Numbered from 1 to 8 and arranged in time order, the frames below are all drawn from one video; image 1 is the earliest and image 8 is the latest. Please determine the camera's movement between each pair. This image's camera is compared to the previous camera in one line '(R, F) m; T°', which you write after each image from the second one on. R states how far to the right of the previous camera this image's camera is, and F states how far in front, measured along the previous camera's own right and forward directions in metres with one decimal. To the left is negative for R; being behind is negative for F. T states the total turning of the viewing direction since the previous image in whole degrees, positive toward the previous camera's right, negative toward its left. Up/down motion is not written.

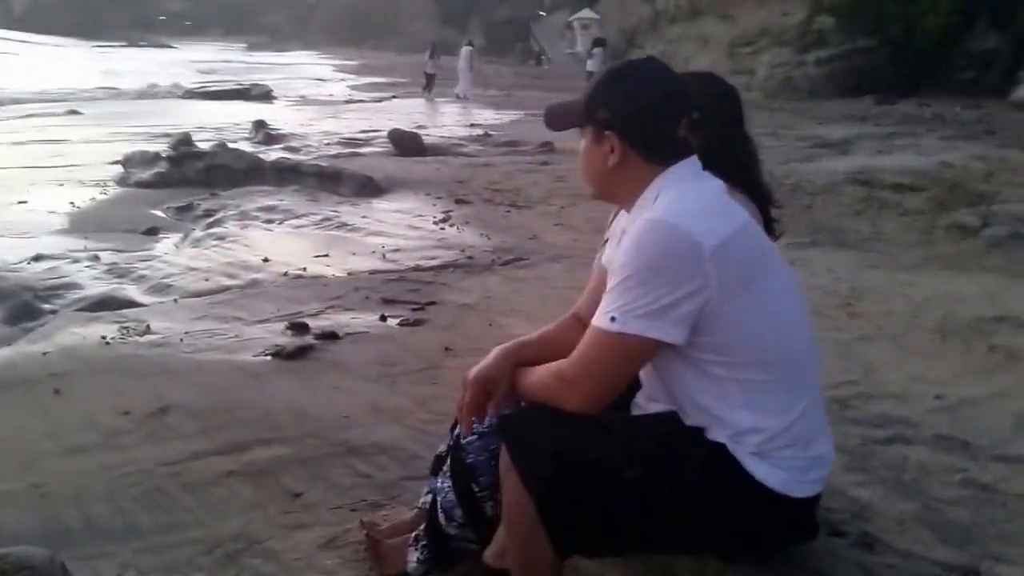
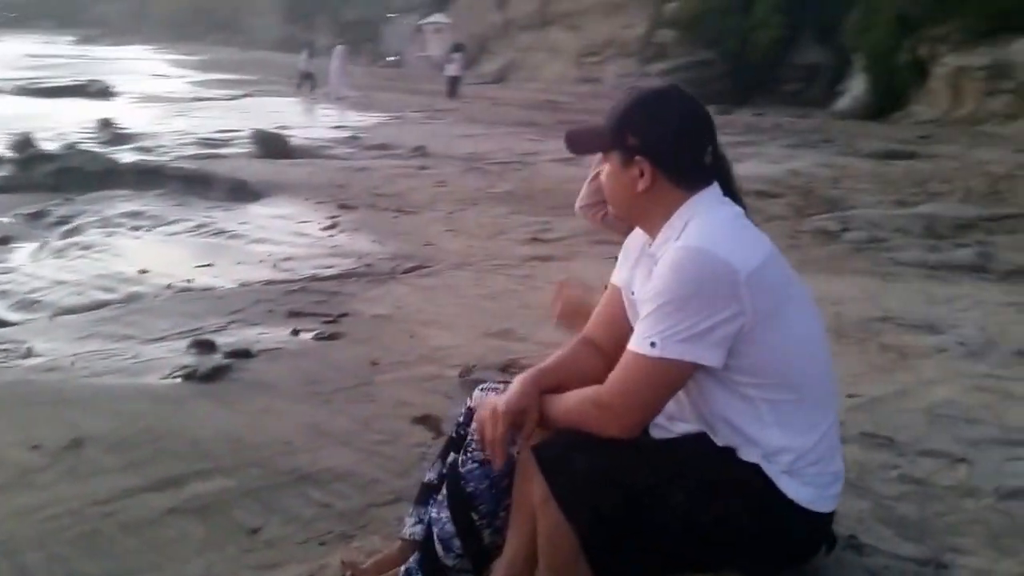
(-0.3, +0.1) m; +9°
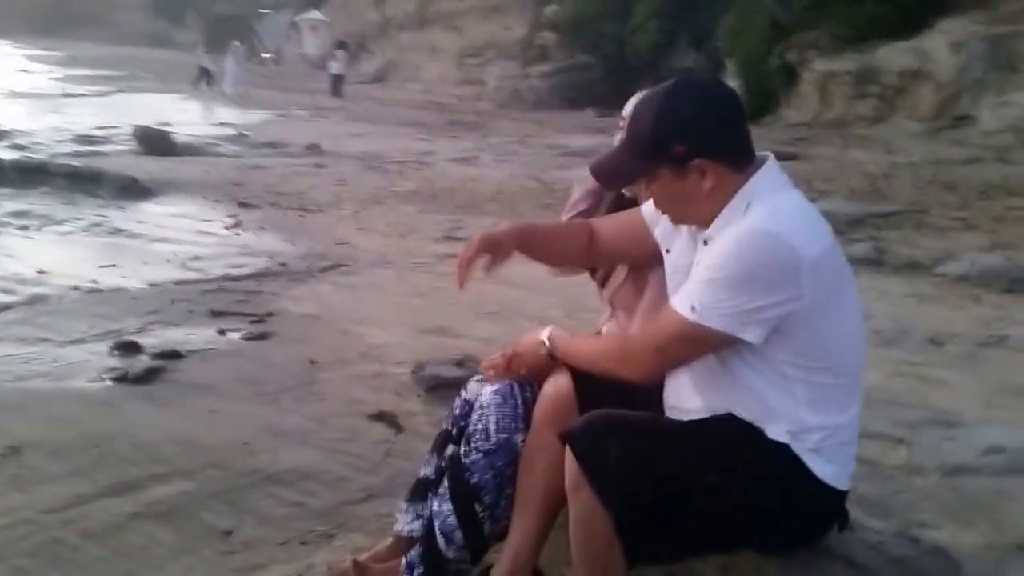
(-0.3, 0.0) m; +8°
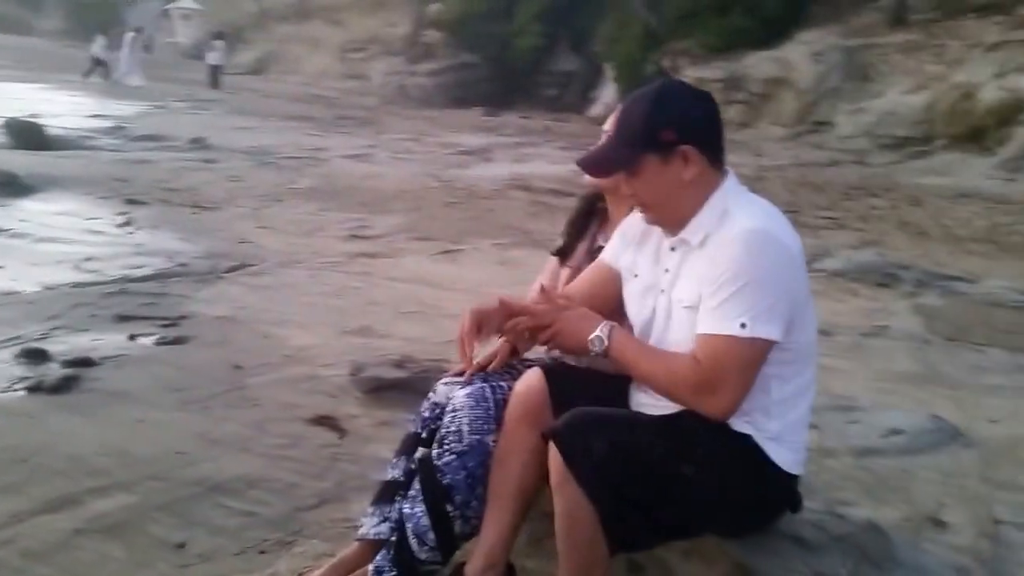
(-0.2, 0.0) m; +7°
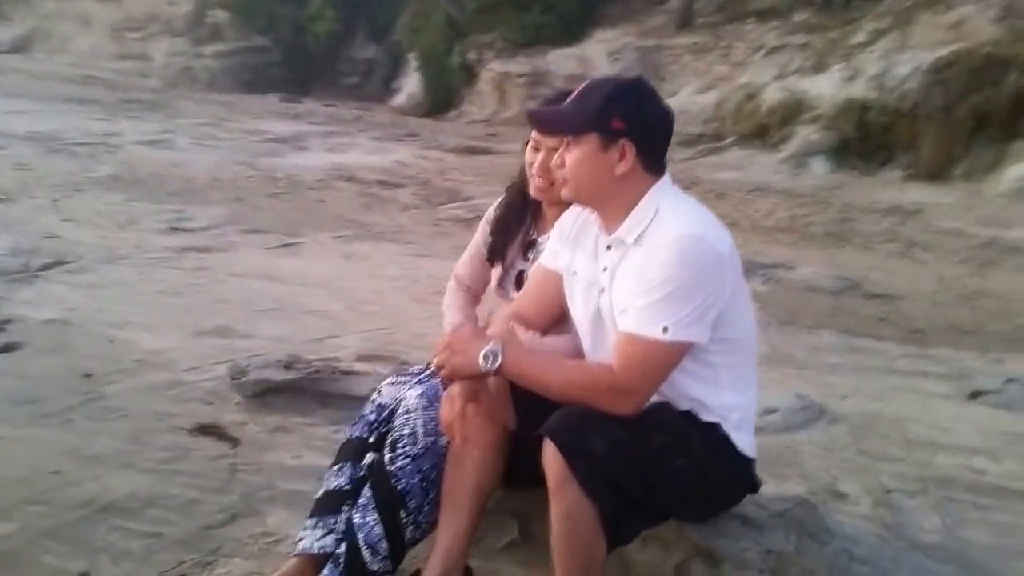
(-0.4, +0.1) m; +13°
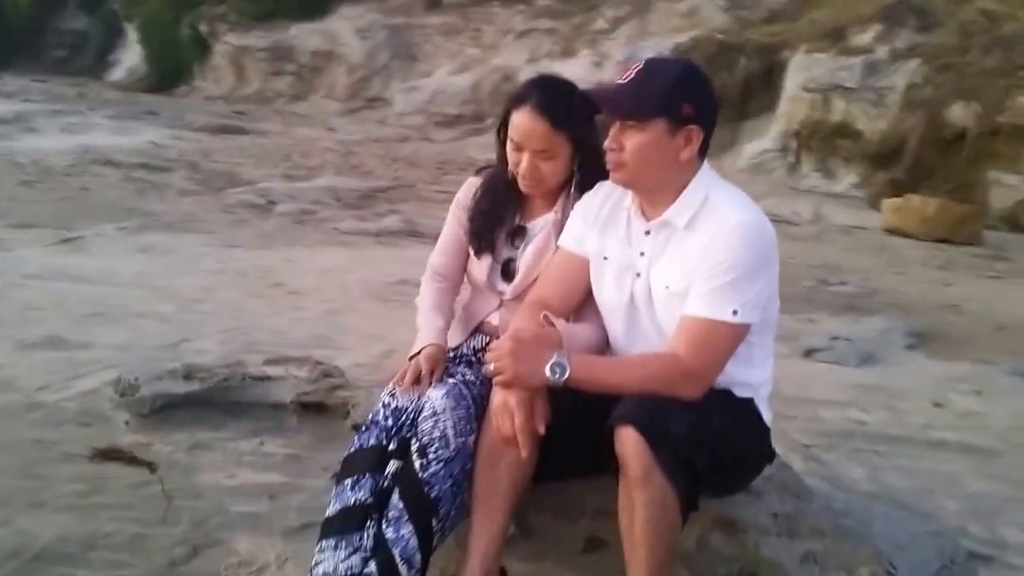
(-0.6, +0.2) m; +17°
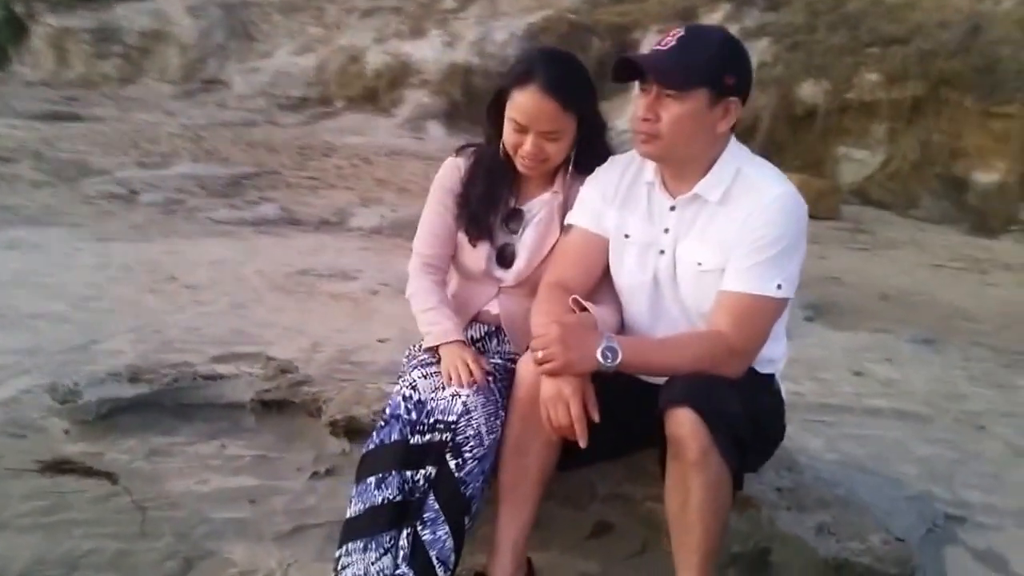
(-0.4, +0.1) m; +10°
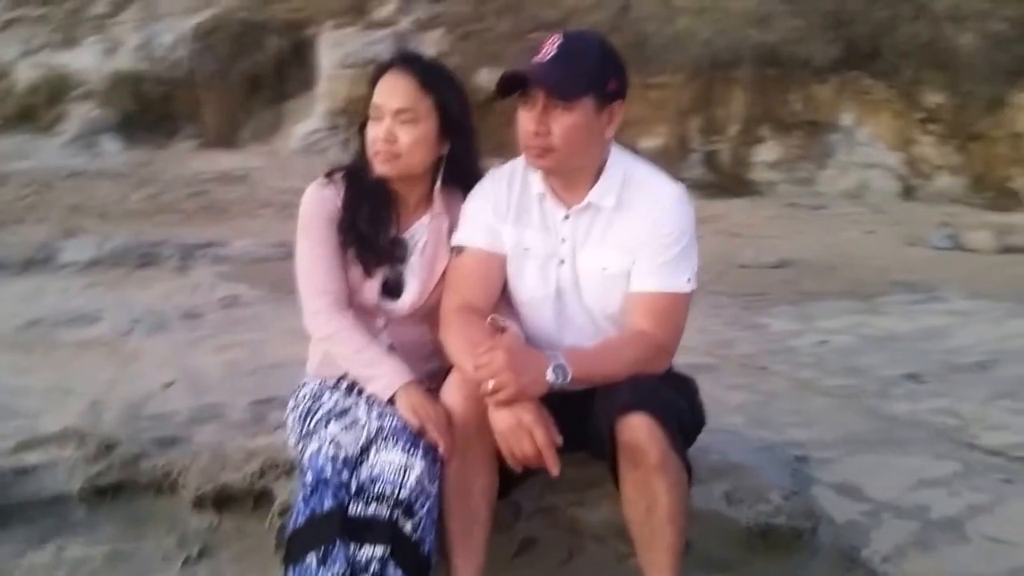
(-0.4, +0.2) m; +18°
